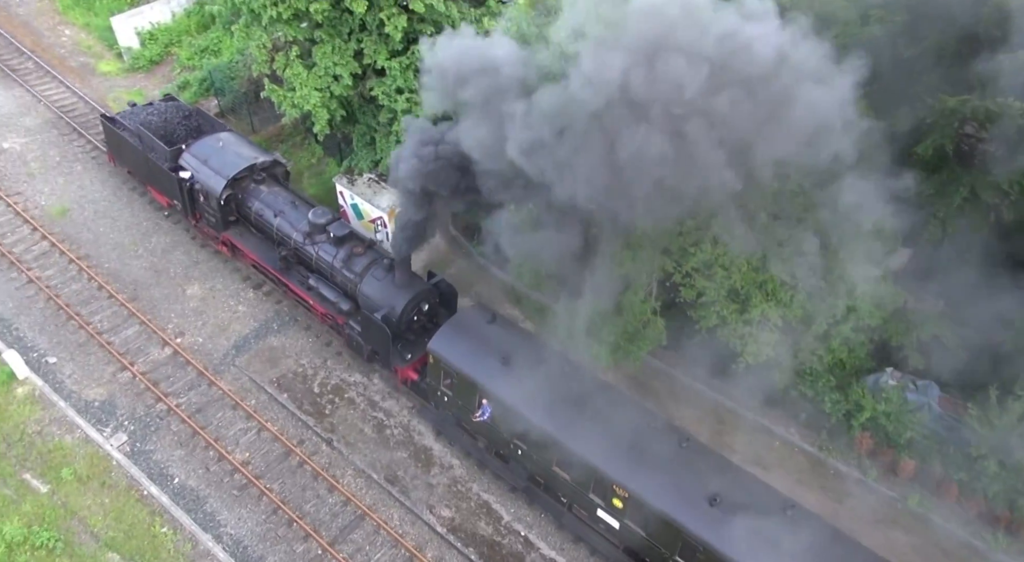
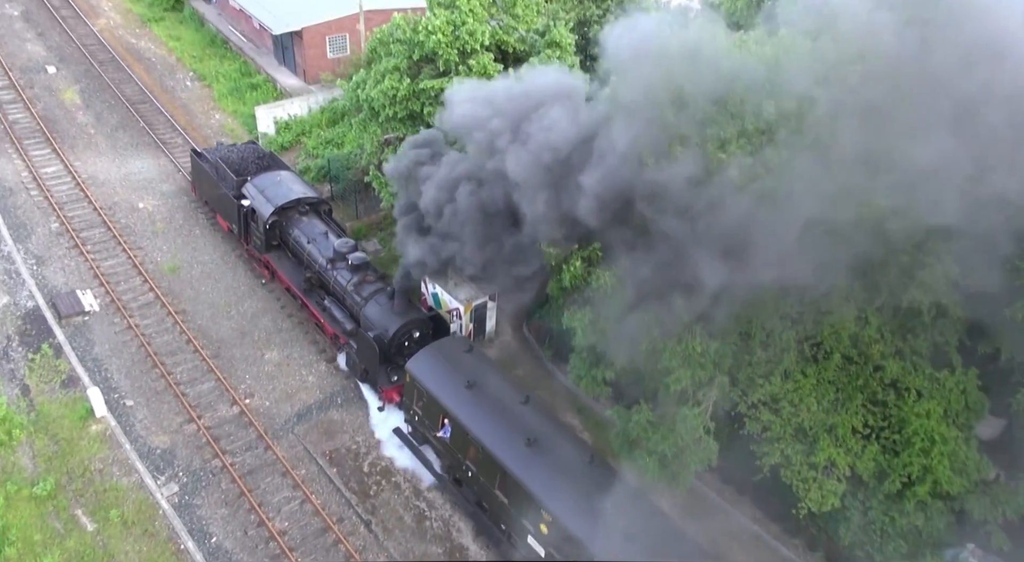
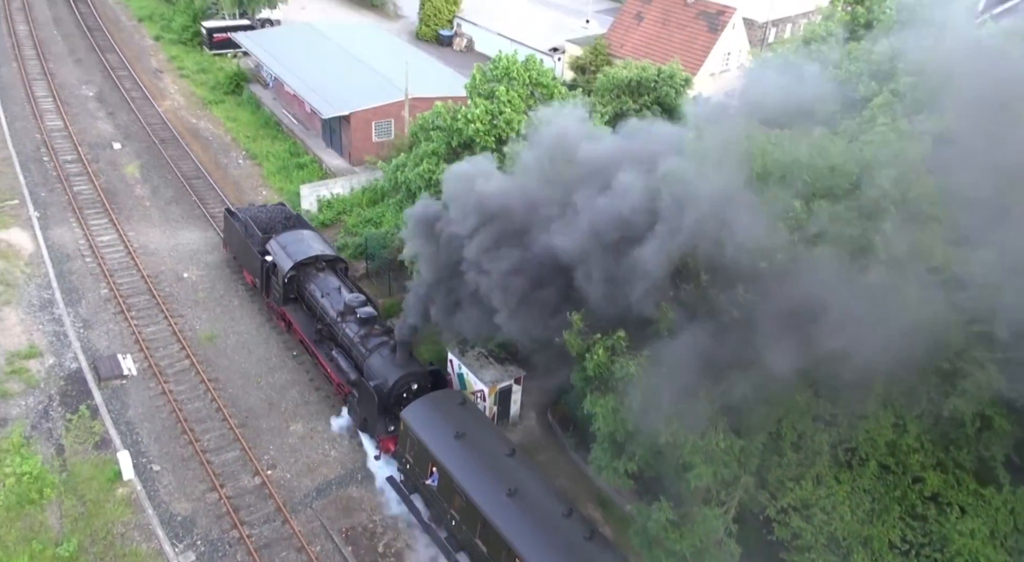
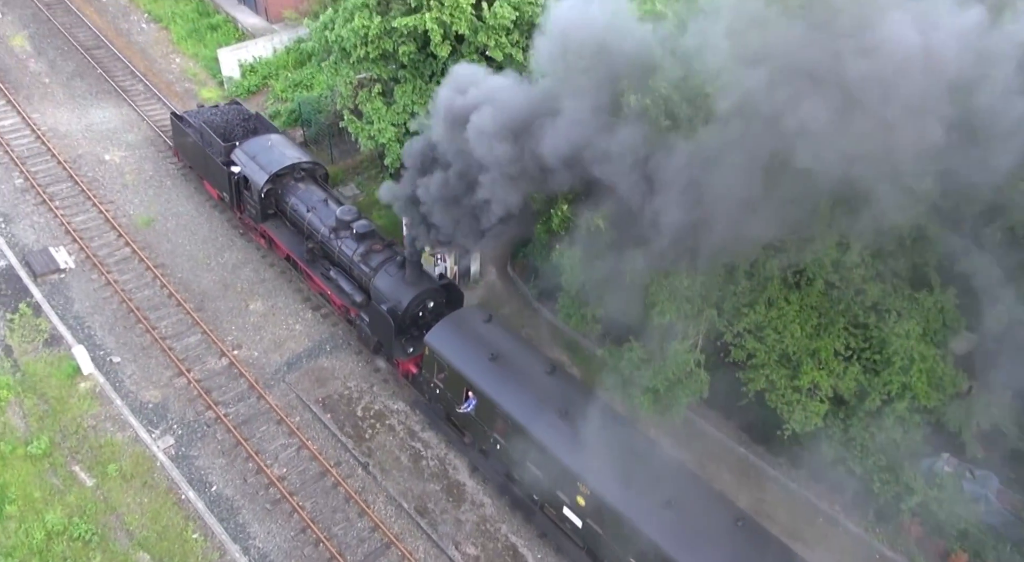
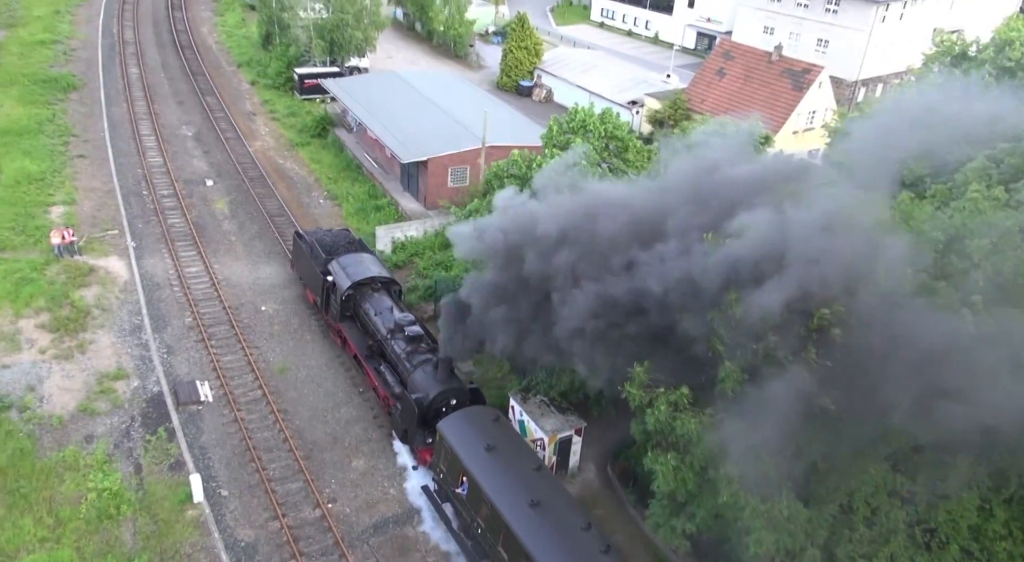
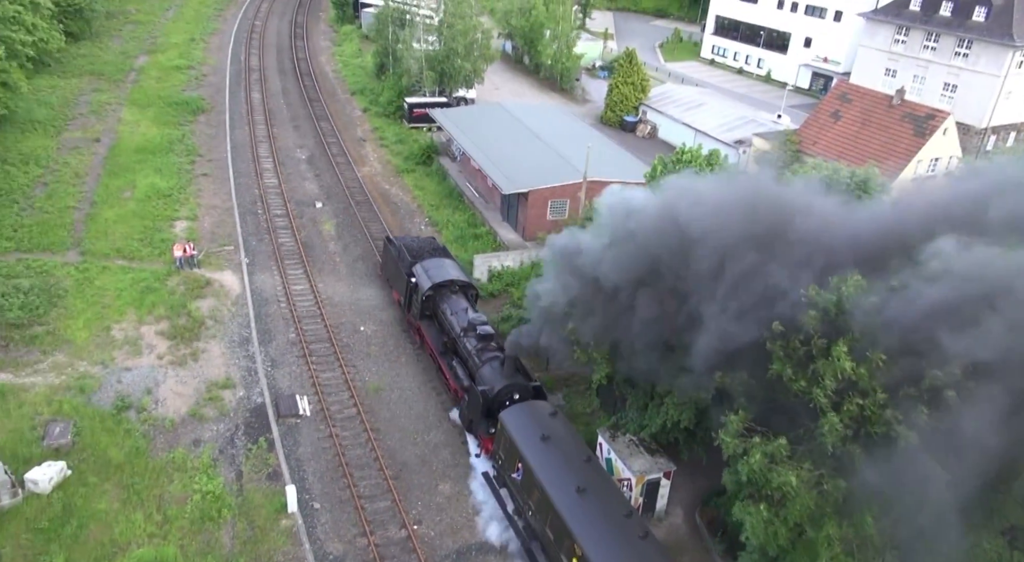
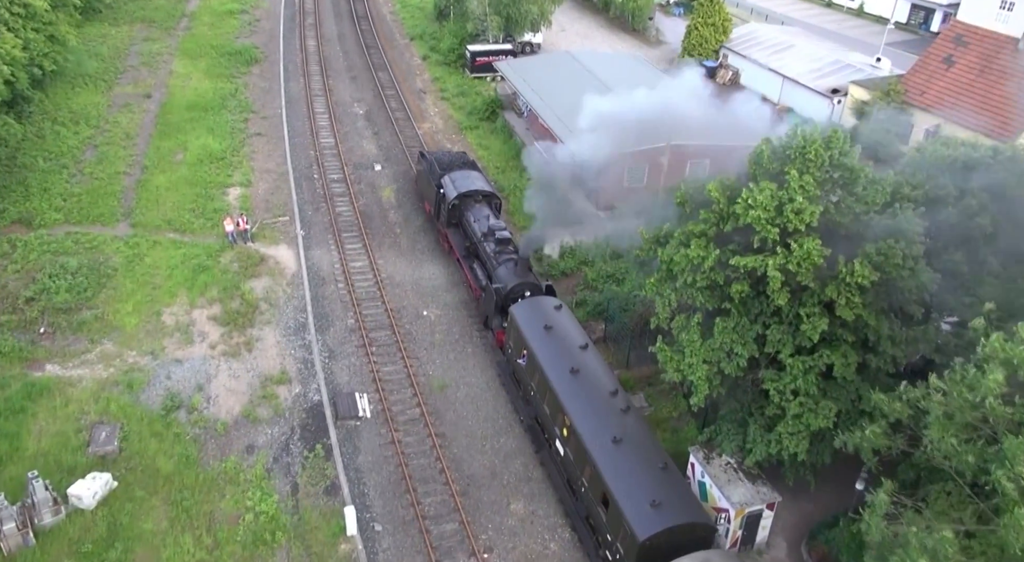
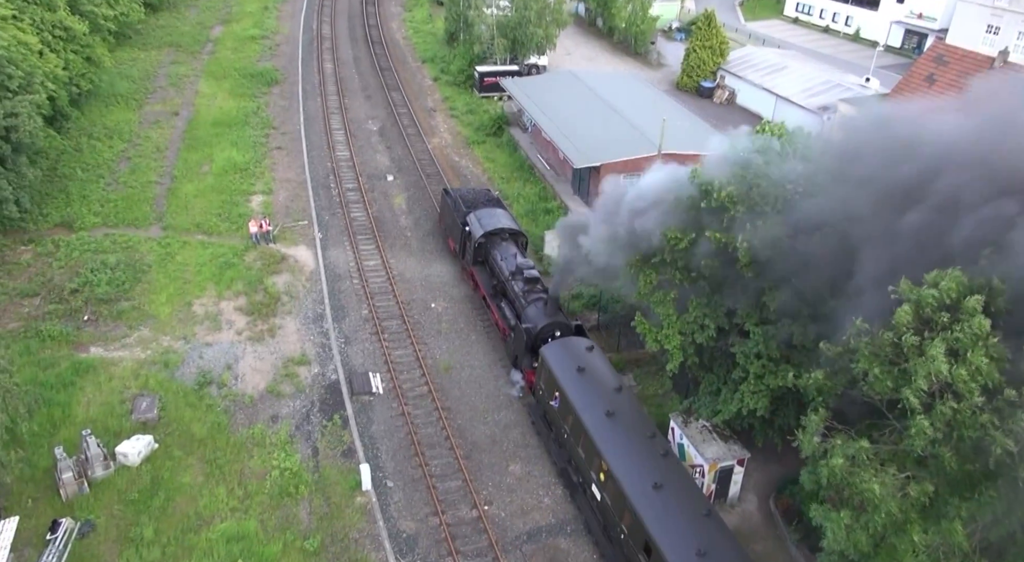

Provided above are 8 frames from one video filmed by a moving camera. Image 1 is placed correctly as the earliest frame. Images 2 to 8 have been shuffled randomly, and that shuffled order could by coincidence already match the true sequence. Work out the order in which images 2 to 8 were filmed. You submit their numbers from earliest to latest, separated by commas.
4, 2, 3, 5, 6, 8, 7
